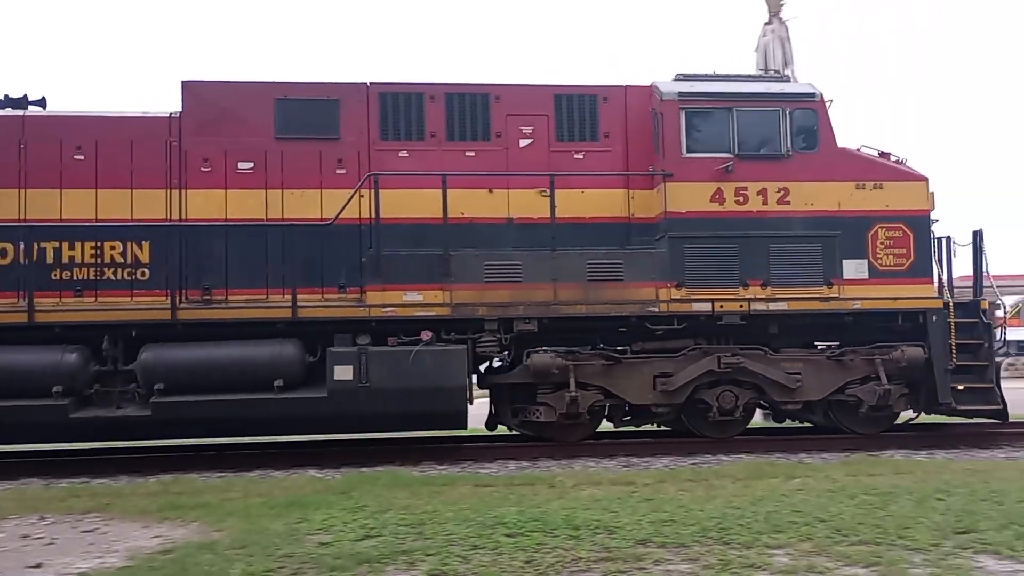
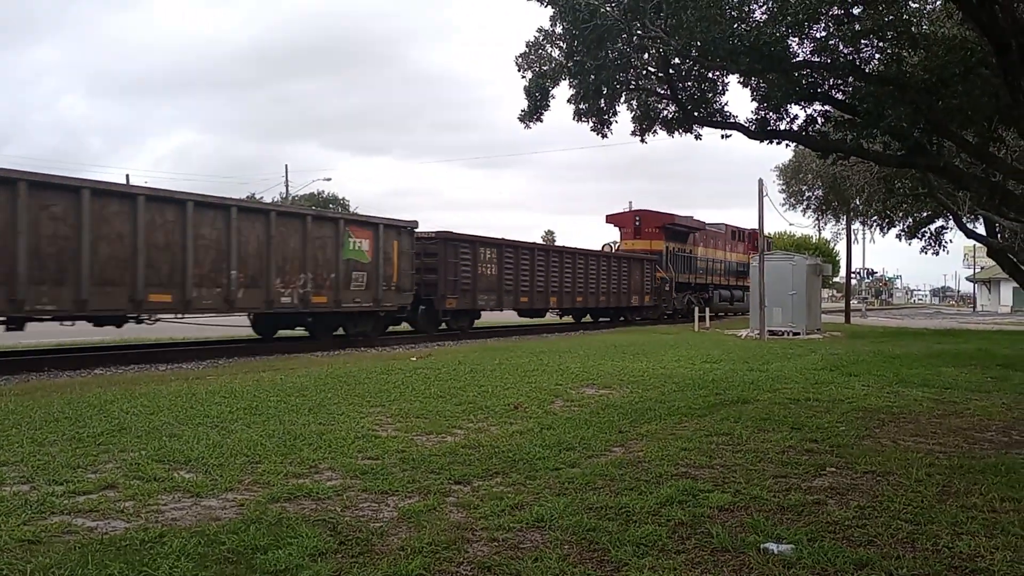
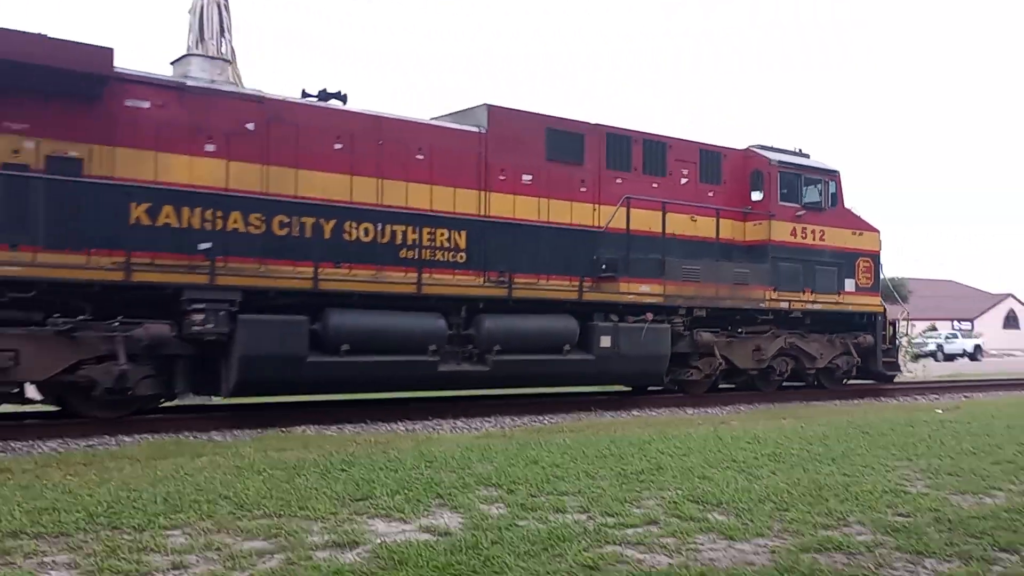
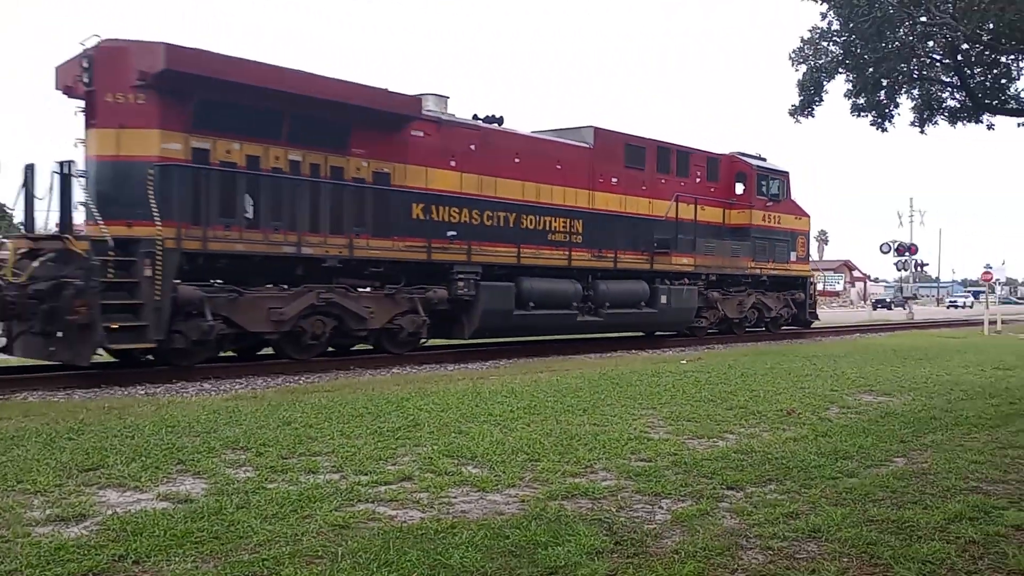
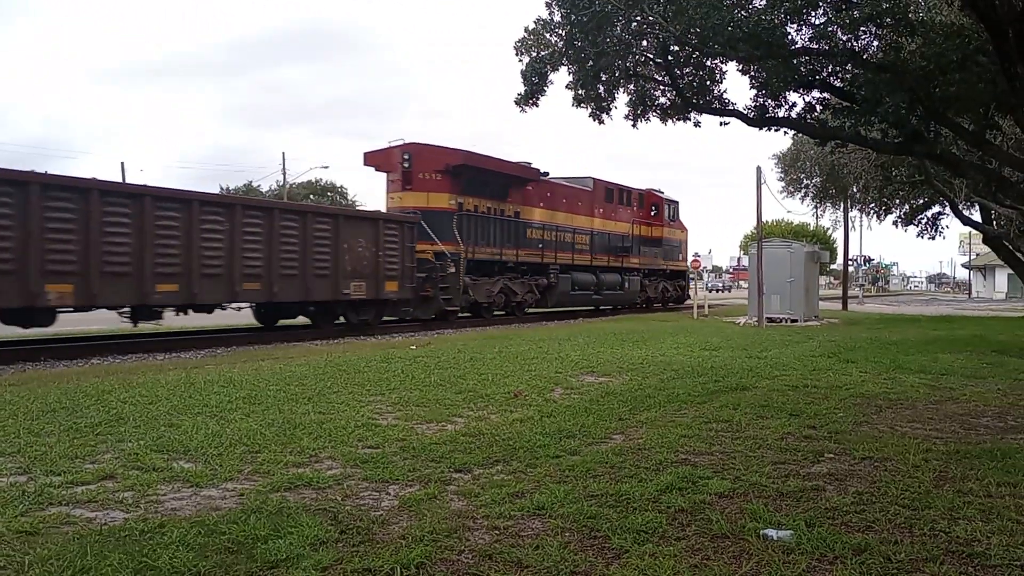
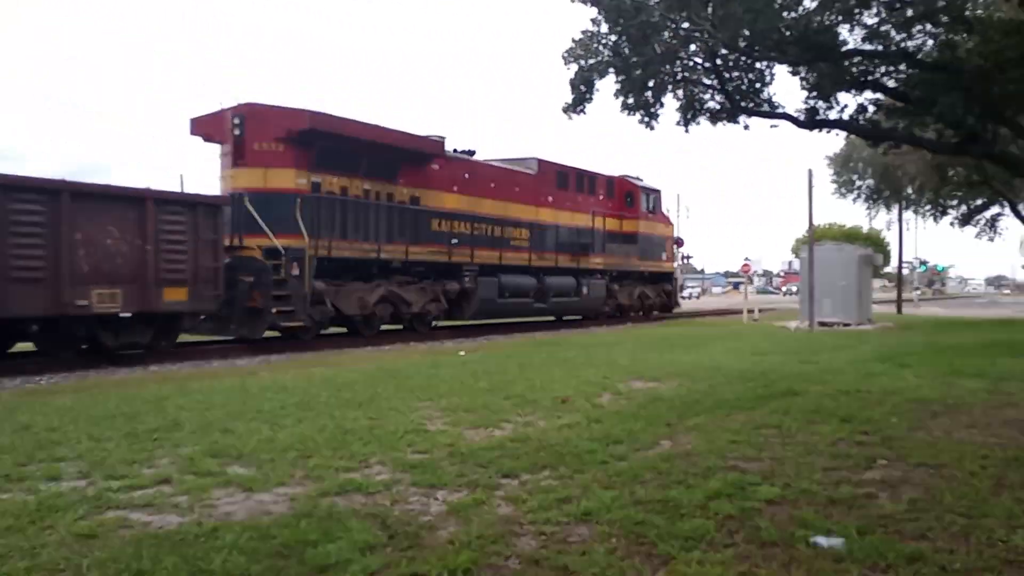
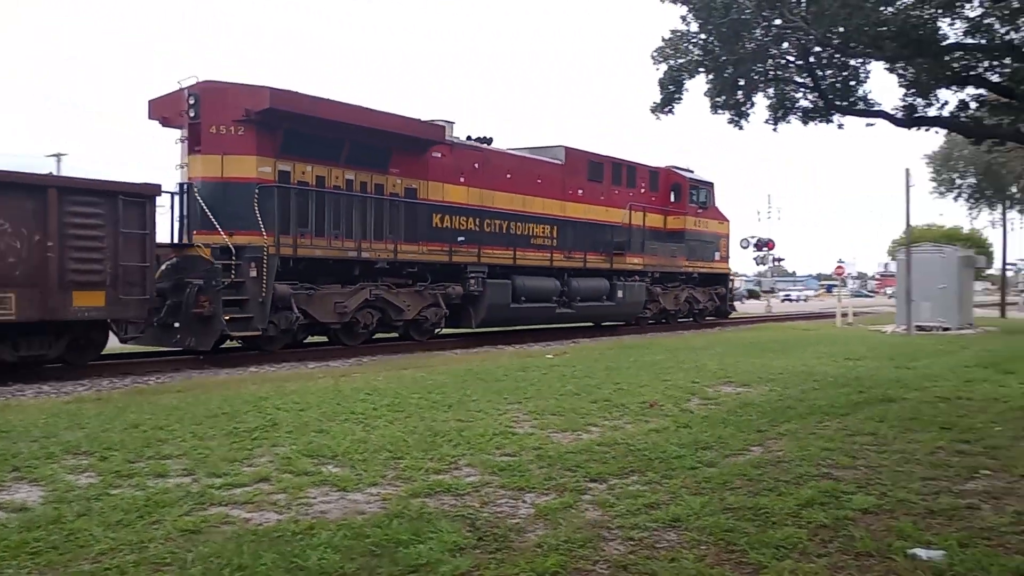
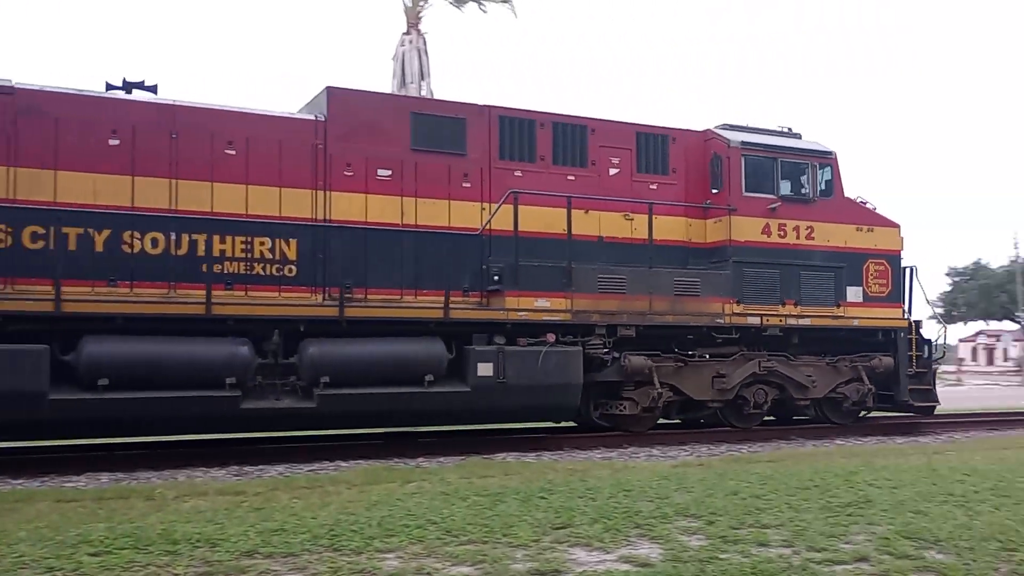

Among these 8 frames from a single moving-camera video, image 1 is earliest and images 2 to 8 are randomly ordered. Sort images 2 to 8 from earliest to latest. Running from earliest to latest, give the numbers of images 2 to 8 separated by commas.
8, 3, 4, 7, 6, 5, 2
